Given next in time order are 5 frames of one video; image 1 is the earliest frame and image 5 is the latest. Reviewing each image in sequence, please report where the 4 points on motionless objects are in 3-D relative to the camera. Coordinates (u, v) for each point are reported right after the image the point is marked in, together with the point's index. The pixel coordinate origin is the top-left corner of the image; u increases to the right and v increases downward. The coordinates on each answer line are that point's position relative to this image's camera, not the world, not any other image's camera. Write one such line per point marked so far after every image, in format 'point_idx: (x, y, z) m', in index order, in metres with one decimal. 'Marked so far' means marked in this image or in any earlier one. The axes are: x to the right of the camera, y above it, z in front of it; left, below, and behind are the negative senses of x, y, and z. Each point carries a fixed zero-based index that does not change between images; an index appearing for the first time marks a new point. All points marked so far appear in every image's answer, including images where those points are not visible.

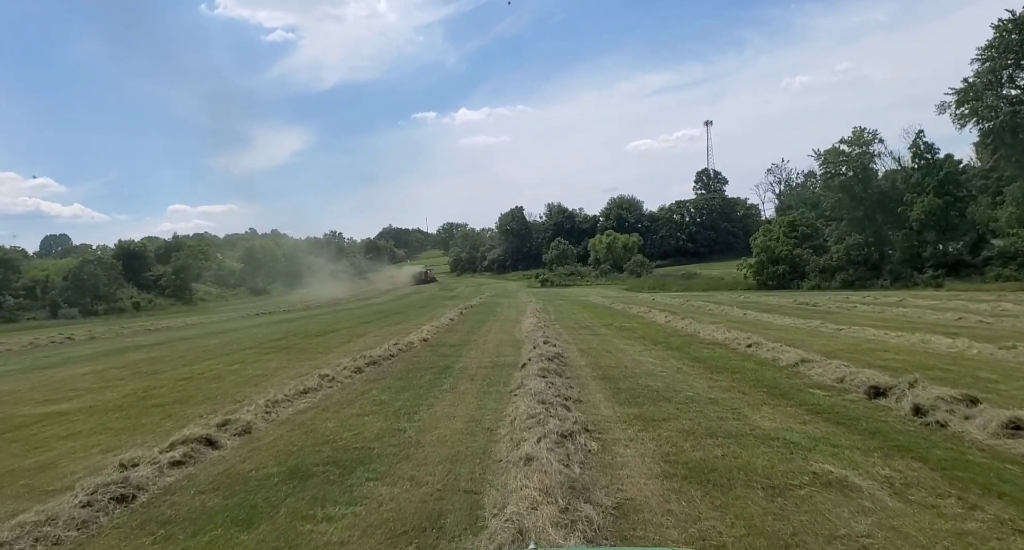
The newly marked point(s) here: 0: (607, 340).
0: (+2.8, -1.9, +16.2) m
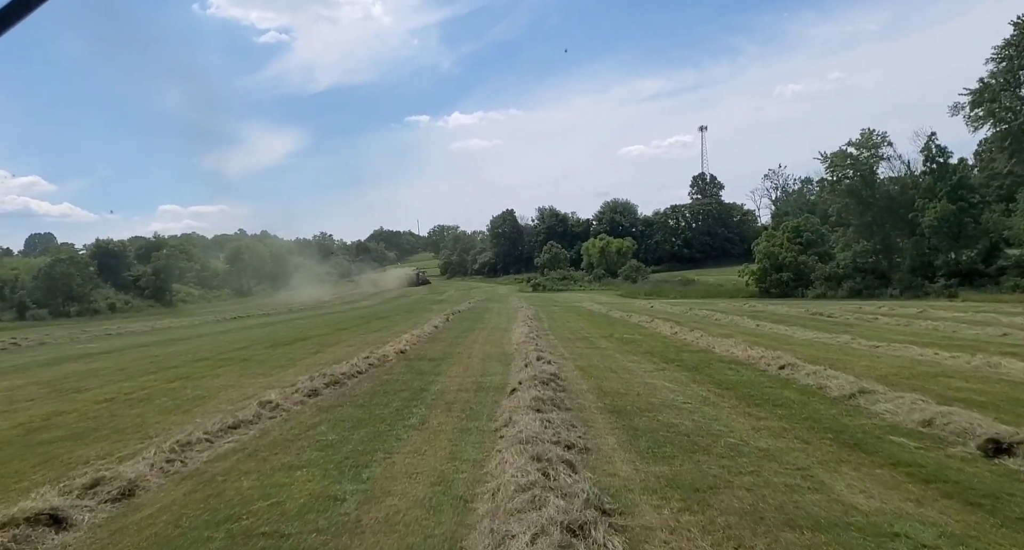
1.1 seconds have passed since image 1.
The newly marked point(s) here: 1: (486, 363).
0: (+2.5, -2.1, +14.2) m
1: (-0.6, -2.1, +13.5) m
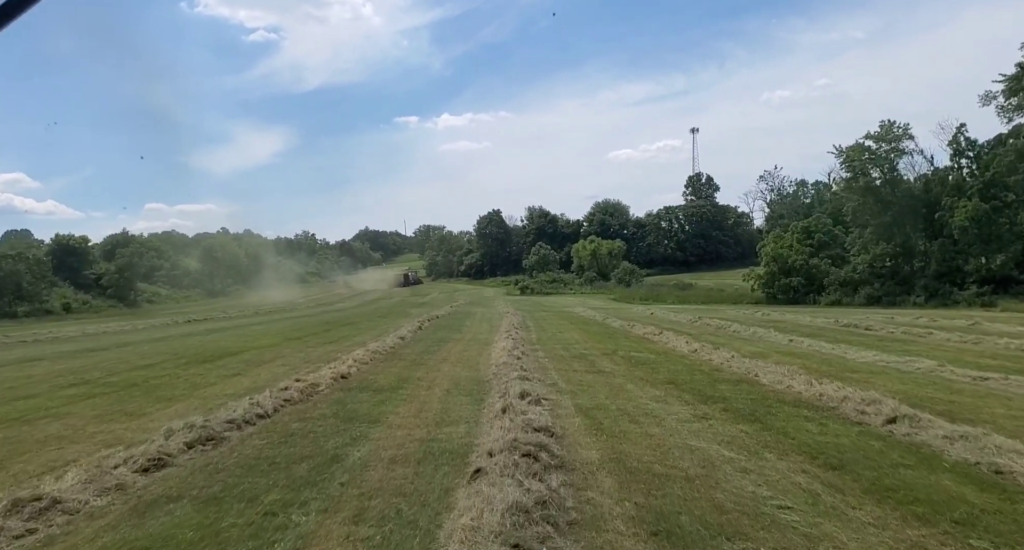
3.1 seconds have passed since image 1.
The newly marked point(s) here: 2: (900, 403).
0: (+2.1, -2.1, +10.6) m
1: (-1.1, -2.2, +9.8) m
2: (+5.4, -1.8, +7.8) m
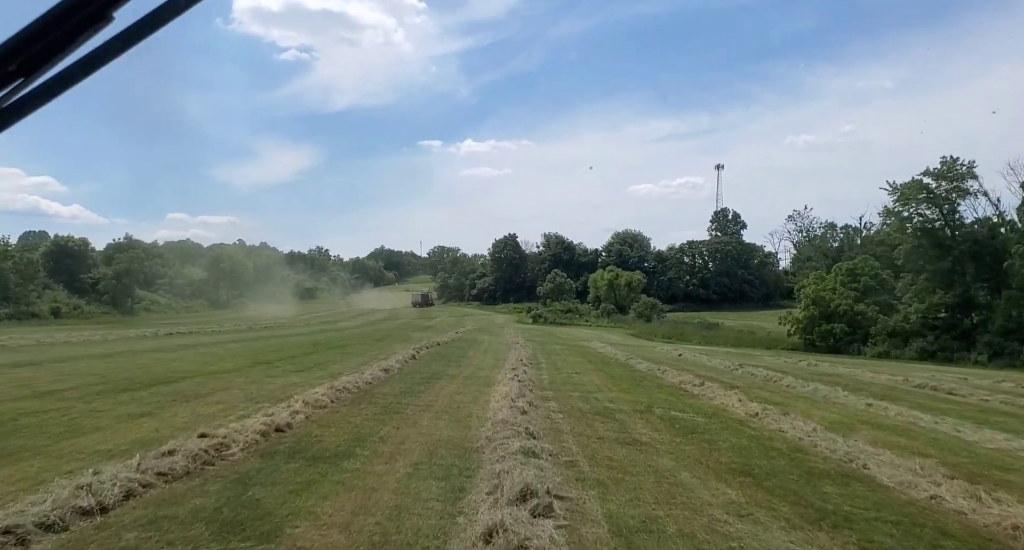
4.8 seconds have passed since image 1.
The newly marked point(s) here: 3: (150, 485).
0: (+2.0, -2.6, +7.2) m
1: (-1.1, -2.4, +6.5) m
2: (+5.4, -2.3, +4.3) m
3: (-3.7, -2.2, +5.7) m
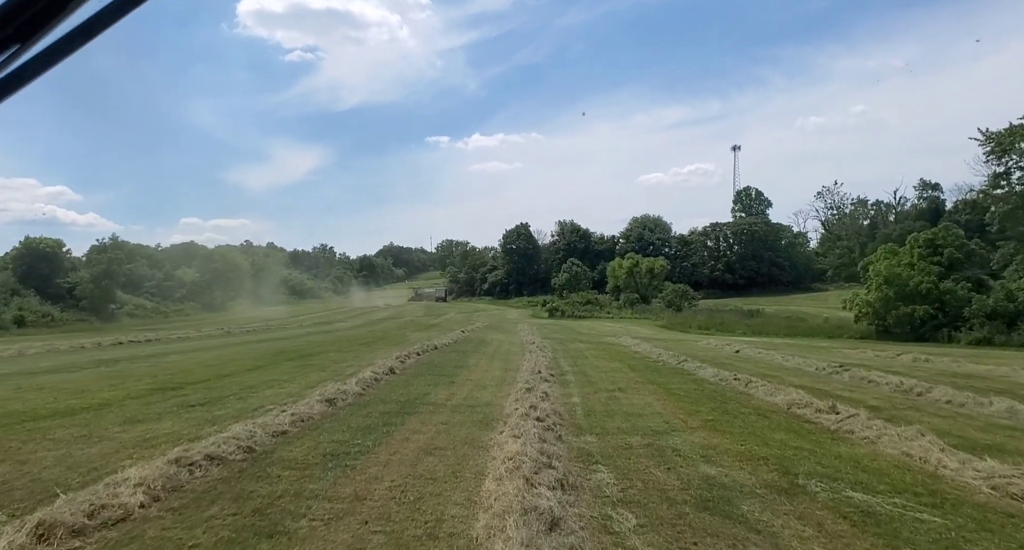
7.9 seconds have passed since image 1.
0: (+2.1, -2.1, +1.3) m
1: (-1.1, -2.0, +0.7) m
2: (+5.3, -1.7, -1.6) m
3: (-3.7, -1.9, 0.0) m
